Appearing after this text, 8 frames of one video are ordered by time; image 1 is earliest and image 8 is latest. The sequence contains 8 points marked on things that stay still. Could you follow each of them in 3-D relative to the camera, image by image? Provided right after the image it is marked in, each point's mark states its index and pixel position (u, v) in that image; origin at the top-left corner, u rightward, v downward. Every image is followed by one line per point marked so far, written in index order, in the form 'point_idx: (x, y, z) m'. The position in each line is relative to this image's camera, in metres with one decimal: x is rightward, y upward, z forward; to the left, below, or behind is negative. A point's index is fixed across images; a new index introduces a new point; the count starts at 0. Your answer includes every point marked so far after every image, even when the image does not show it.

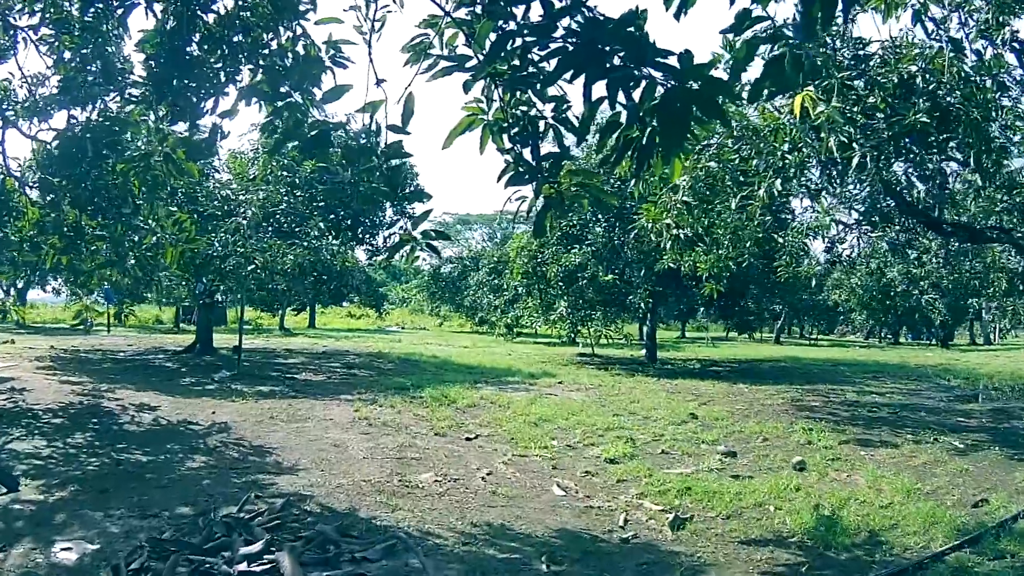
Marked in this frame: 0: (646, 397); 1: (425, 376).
0: (+1.5, -1.3, +10.4) m
1: (-1.0, -1.1, +11.1) m
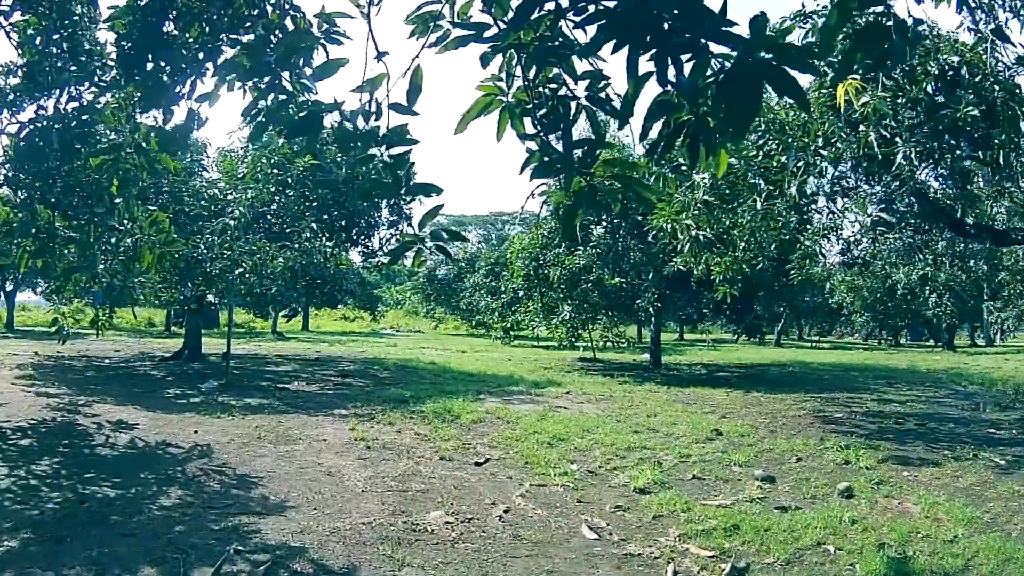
0: (+1.6, -1.3, +9.7) m
1: (-1.0, -1.1, +10.4) m
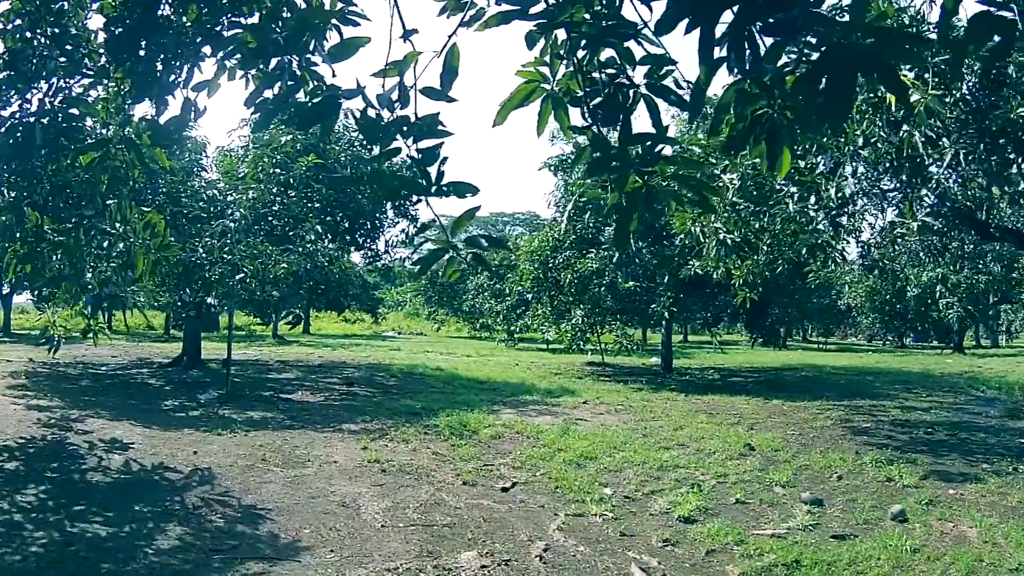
0: (+1.8, -1.4, +9.3) m
1: (-0.8, -1.2, +9.9) m
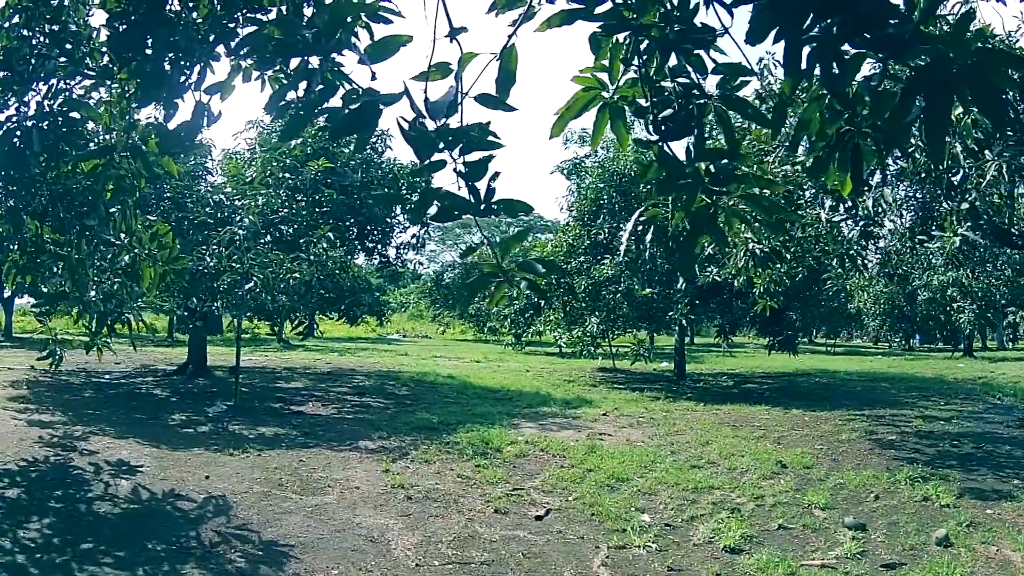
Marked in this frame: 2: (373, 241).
0: (+1.9, -1.5, +8.9) m
1: (-0.6, -1.2, +9.6) m
2: (-1.8, +0.6, +12.1) m
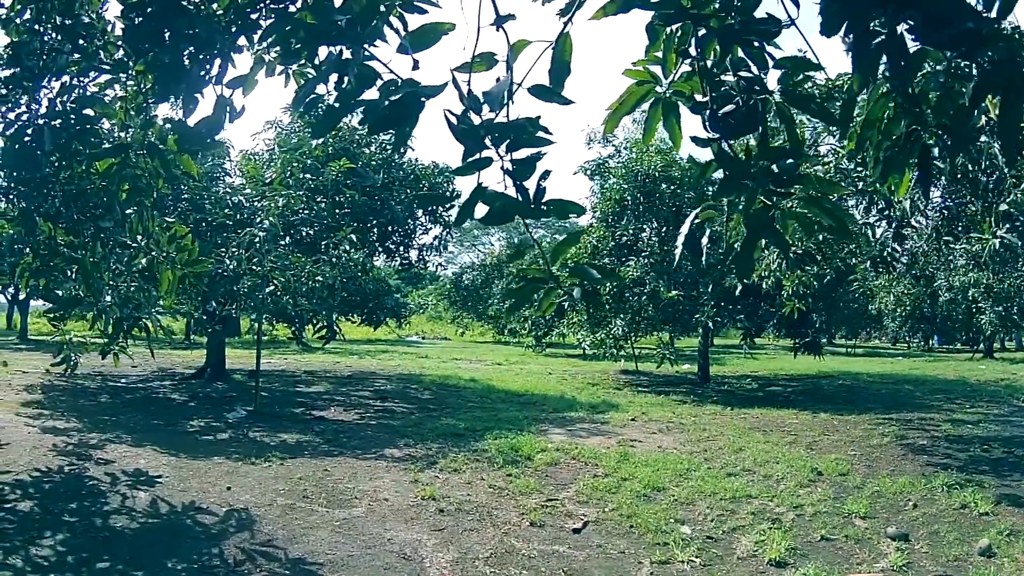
0: (+2.2, -1.5, +8.7) m
1: (-0.4, -1.3, +9.4) m
2: (-1.5, +0.6, +11.9) m
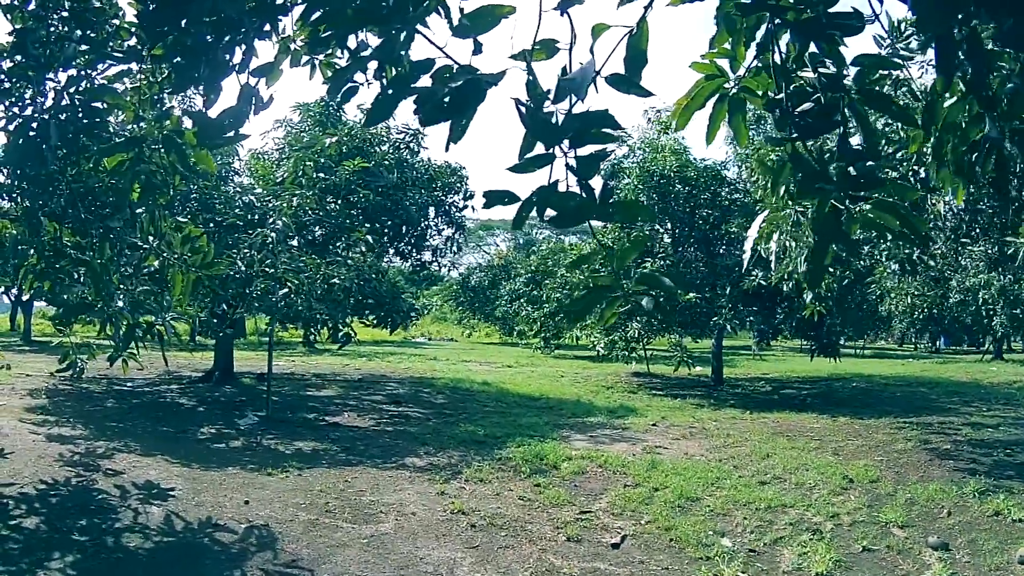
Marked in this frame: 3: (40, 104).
0: (+2.4, -1.5, +8.4) m
1: (-0.2, -1.3, +9.2) m
2: (-1.3, +0.6, +11.7) m
3: (-2.2, +0.9, +4.4) m
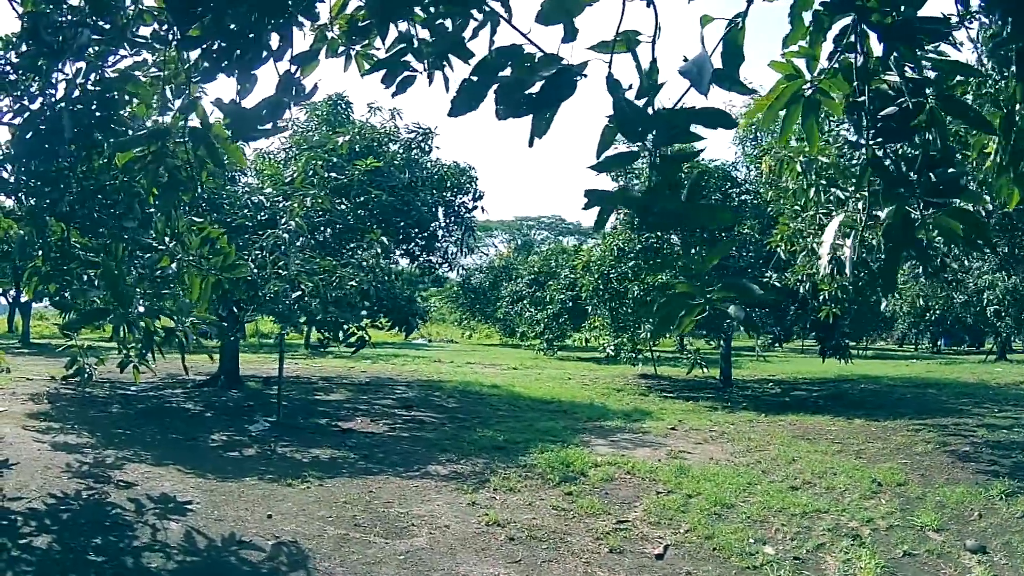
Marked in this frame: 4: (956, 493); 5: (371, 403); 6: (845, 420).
0: (+2.5, -1.5, +8.2) m
1: (0.0, -1.3, +8.9) m
2: (-1.2, +0.5, +11.5) m
3: (-2.0, +0.9, +4.2) m
4: (+3.6, -1.7, +7.5) m
5: (-1.6, -1.3, +10.3) m
6: (+4.5, -1.8, +12.4) m
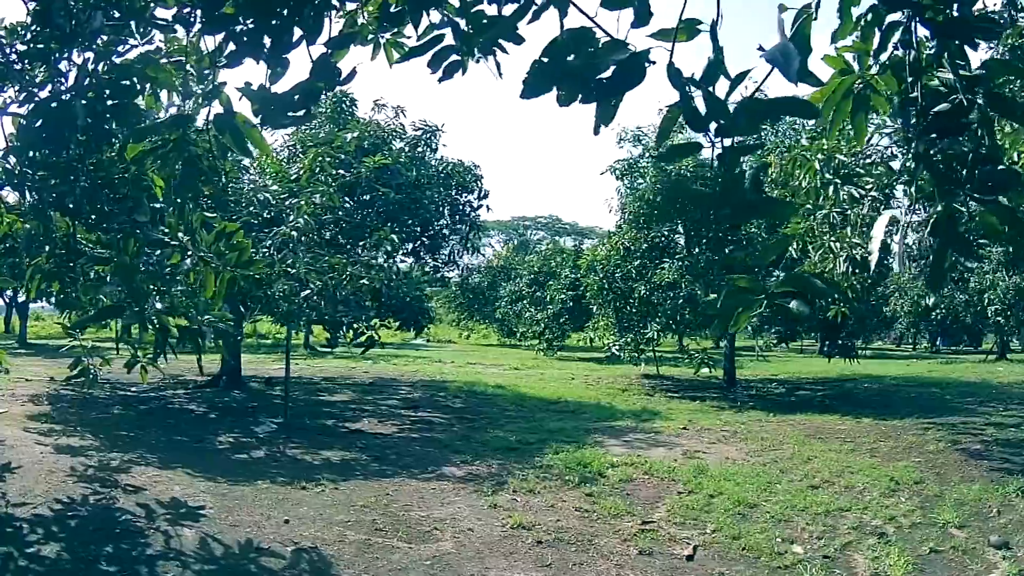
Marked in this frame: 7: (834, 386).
0: (+2.6, -1.5, +8.1) m
1: (+0.1, -1.3, +8.8) m
2: (-1.1, +0.5, +11.3) m
3: (-1.9, +0.9, +4.0) m
4: (+3.7, -1.6, +7.4) m
5: (-1.5, -1.3, +10.2) m
6: (+4.6, -1.8, +12.3) m
7: (+6.3, -1.9, +18.0) m
